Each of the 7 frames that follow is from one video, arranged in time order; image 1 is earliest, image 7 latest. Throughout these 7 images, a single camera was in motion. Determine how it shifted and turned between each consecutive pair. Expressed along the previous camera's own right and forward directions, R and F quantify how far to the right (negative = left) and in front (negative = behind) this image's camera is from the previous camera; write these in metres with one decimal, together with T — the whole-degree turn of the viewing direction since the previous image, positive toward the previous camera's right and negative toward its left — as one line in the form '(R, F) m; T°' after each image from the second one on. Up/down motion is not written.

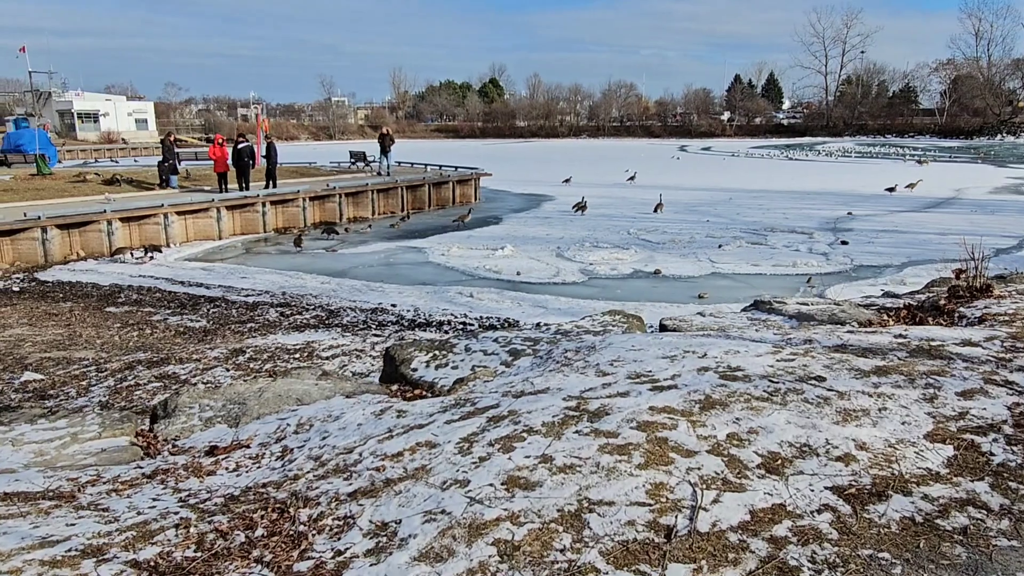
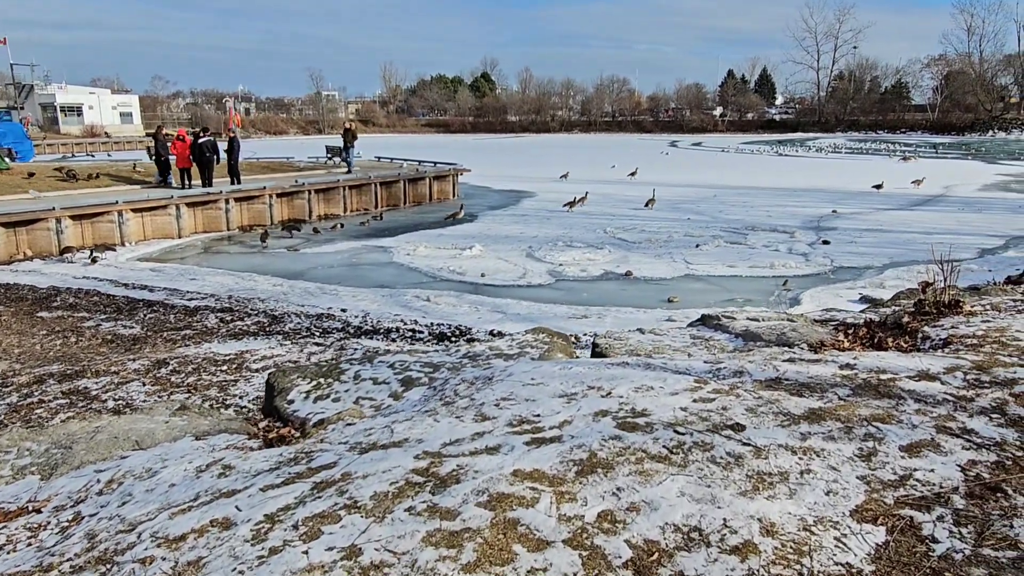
(+0.5, +0.6) m; 0°
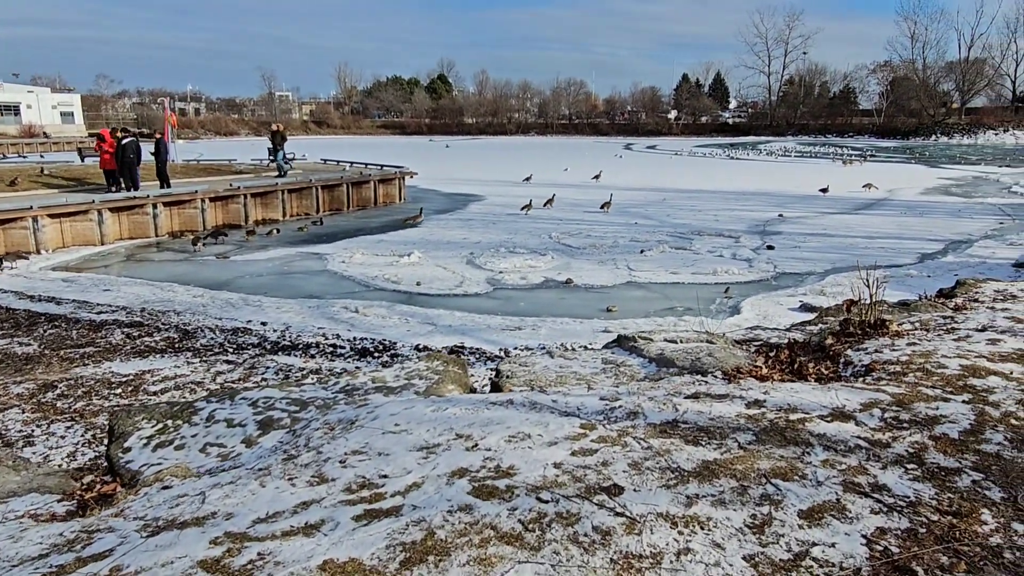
(+0.4, +0.4) m; +3°
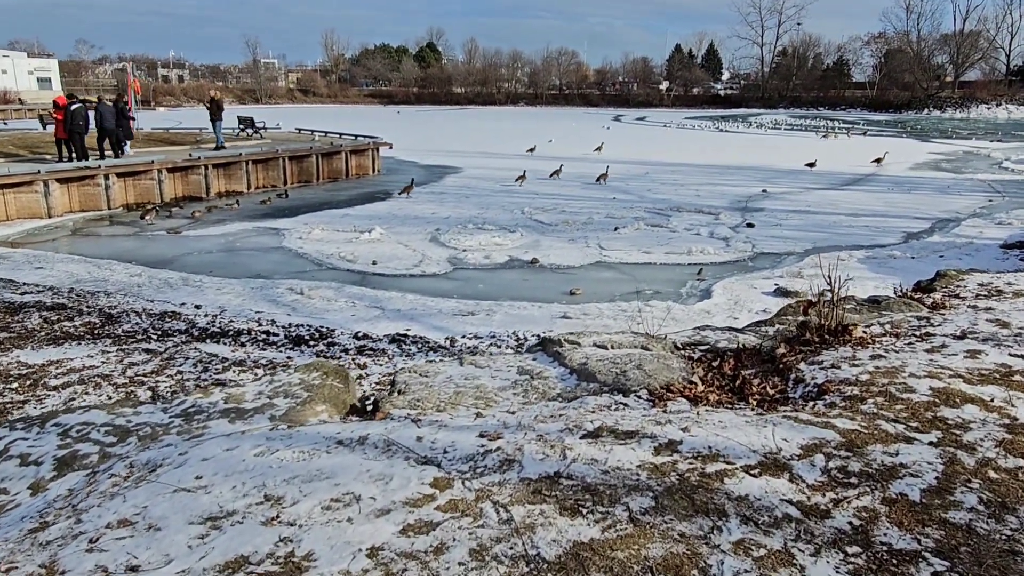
(+0.5, +0.6) m; +1°
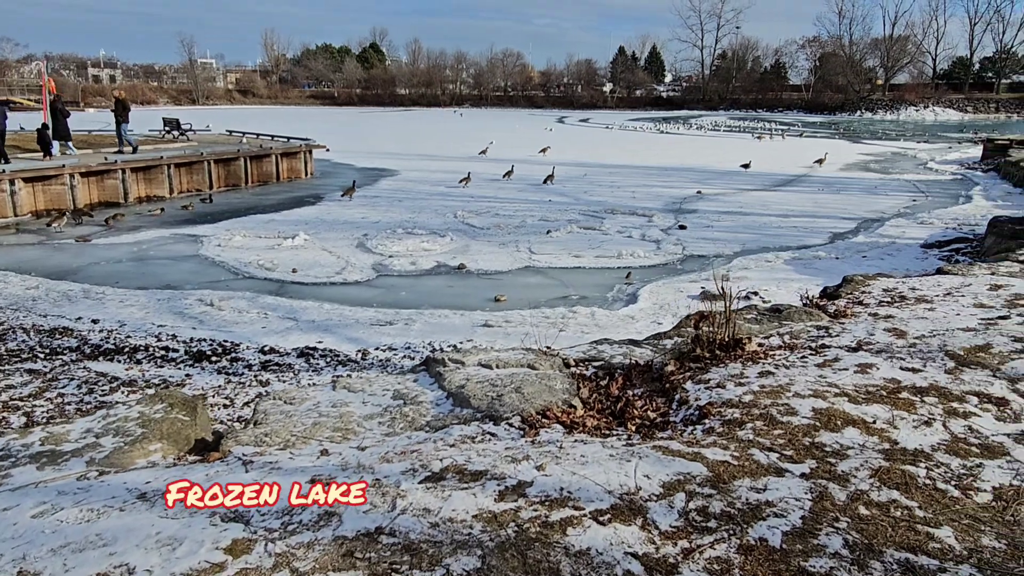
(+0.4, +0.2) m; +4°
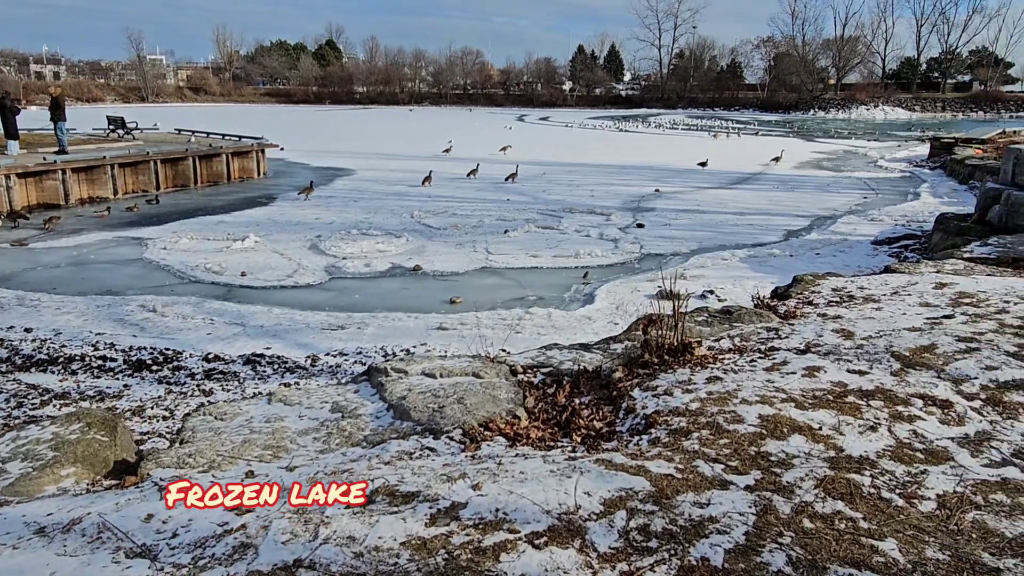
(+0.1, +0.1) m; +3°
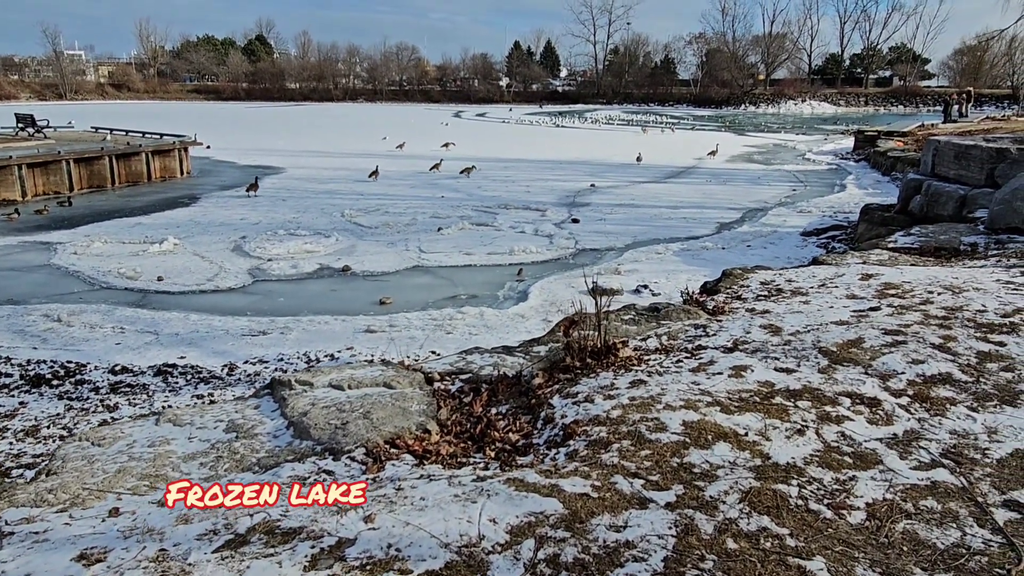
(+0.1, +0.2) m; +4°
